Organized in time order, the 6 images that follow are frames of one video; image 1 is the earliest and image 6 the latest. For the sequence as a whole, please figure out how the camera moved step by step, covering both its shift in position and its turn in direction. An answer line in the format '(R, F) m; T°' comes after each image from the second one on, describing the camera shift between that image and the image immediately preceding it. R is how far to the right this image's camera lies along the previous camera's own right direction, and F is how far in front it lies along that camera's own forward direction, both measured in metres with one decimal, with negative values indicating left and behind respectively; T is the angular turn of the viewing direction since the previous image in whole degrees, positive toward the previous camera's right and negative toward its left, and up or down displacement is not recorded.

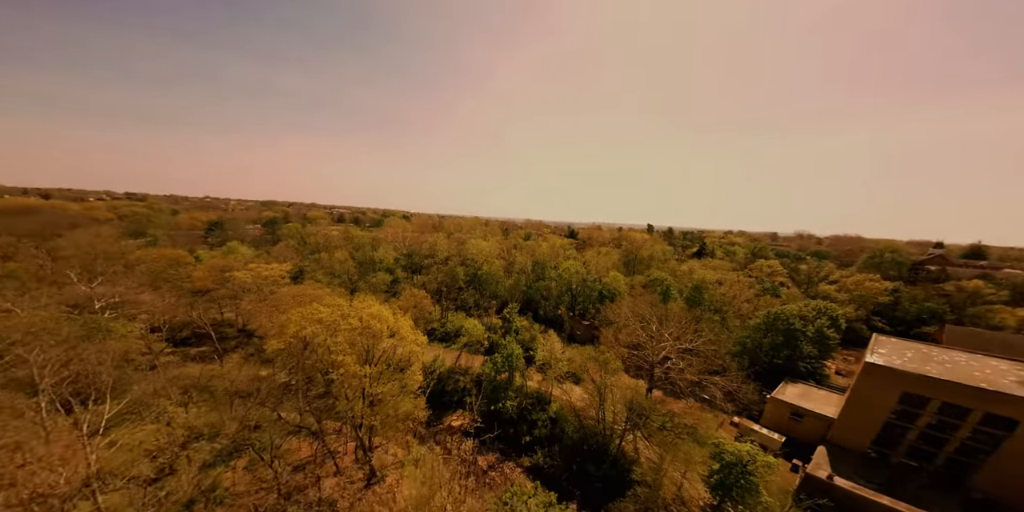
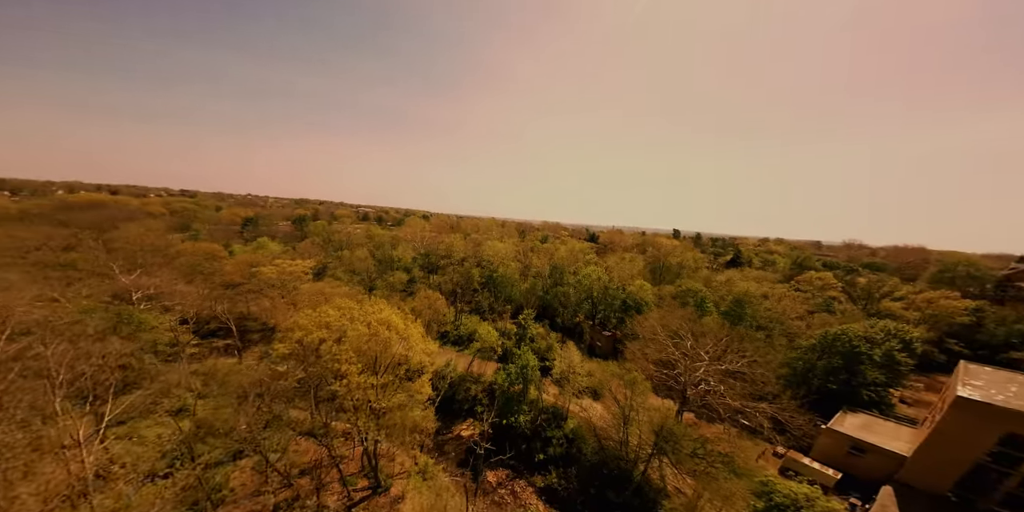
(-0.1, +1.8) m; -3°
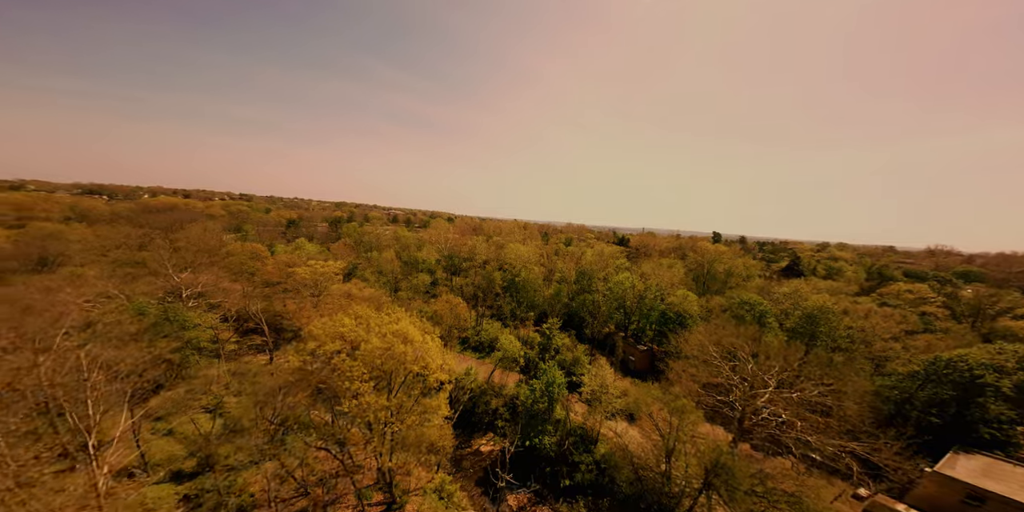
(-0.2, +2.3) m; -4°
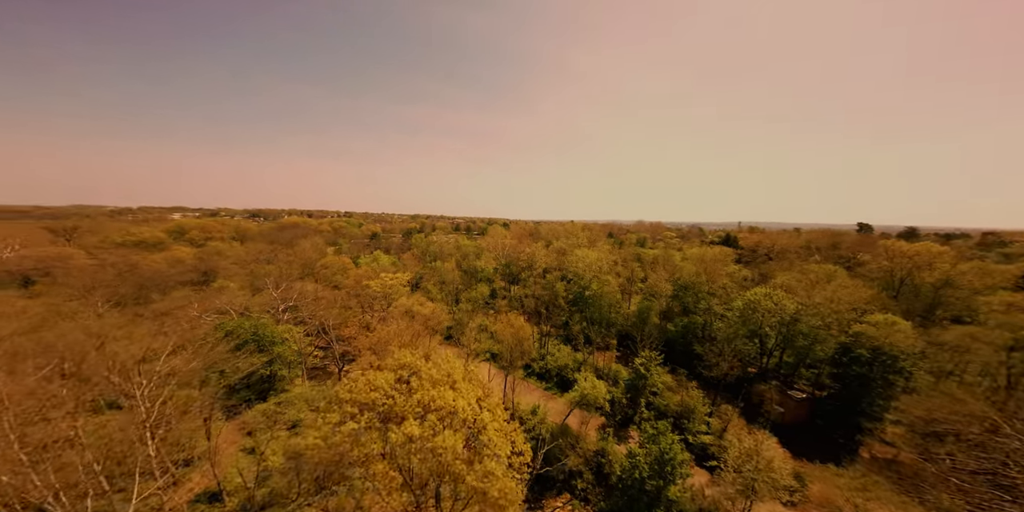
(-1.2, +6.4) m; -10°
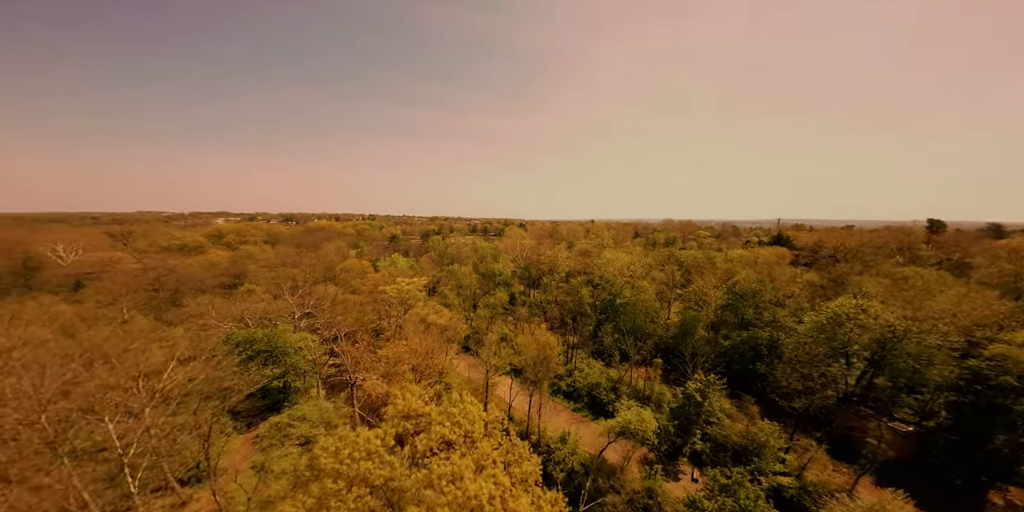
(-0.5, +3.1) m; -3°
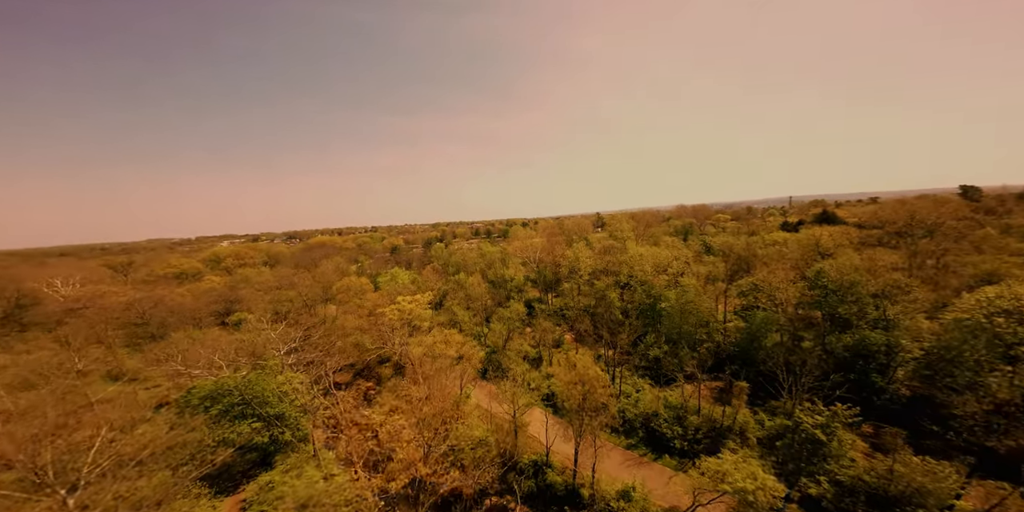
(-1.2, +5.2) m; 0°
